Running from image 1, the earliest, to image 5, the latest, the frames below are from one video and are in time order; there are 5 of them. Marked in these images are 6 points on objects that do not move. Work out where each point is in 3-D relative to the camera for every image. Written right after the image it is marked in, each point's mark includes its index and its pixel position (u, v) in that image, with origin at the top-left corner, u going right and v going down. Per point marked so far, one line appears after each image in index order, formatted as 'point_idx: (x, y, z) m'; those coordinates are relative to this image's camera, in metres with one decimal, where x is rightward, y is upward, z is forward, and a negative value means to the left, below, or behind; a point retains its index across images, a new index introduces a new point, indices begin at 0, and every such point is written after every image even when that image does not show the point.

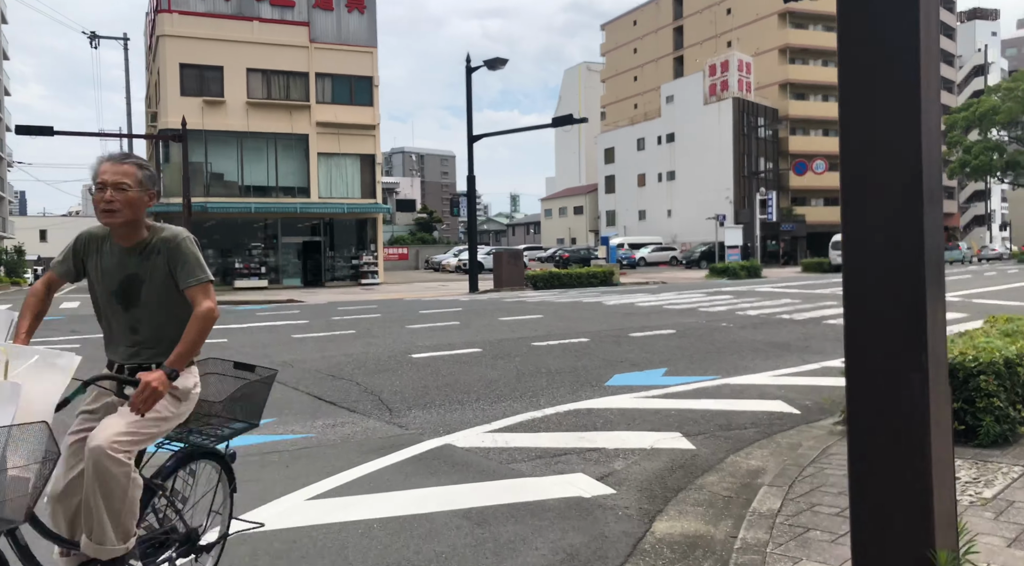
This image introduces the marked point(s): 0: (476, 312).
0: (-0.6, -0.6, +14.2) m
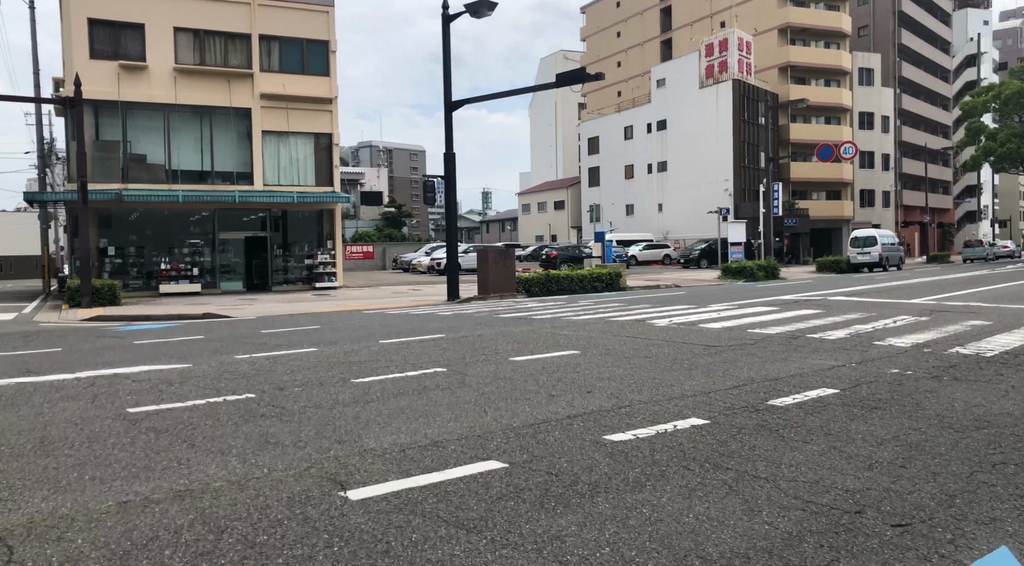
0: (-0.4, -0.7, +9.2) m
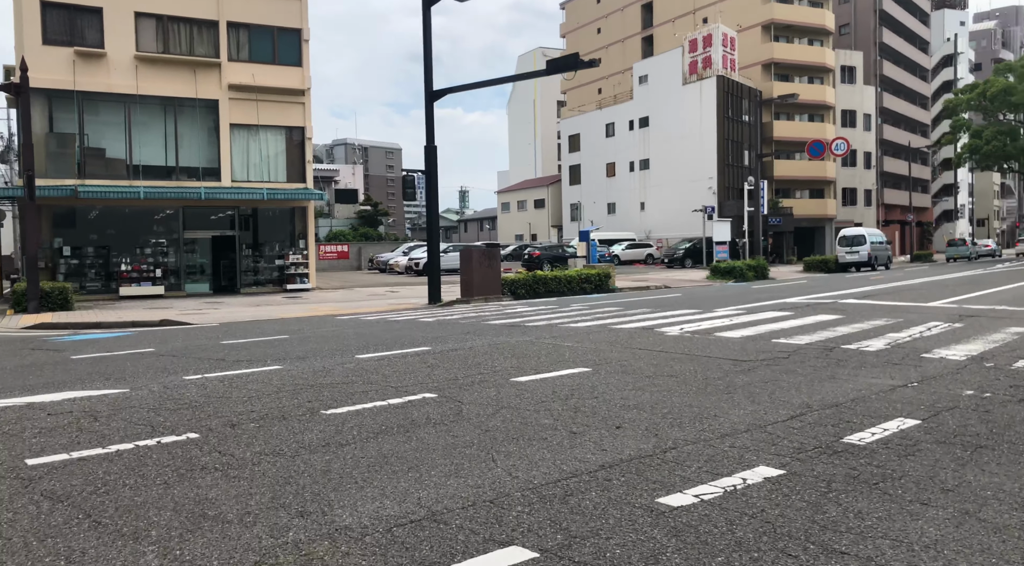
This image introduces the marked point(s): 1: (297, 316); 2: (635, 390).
0: (-0.5, -0.8, +8.0) m
1: (-4.7, -0.7, +16.5) m
2: (+1.0, -0.8, +6.0) m
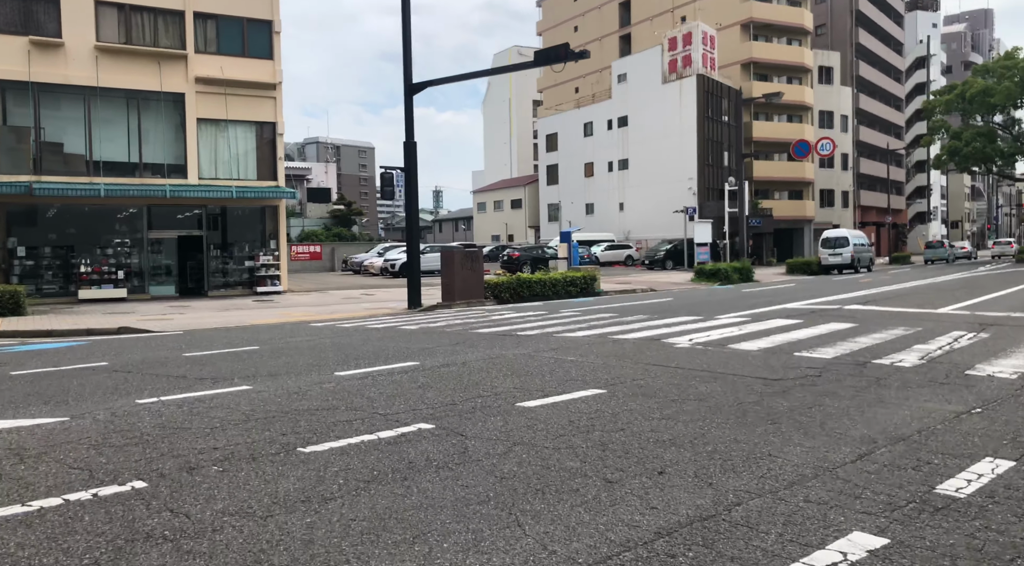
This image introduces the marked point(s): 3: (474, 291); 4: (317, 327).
0: (-0.5, -0.9, +7.1) m
1: (-5.0, -0.8, +15.5) m
2: (+1.1, -0.9, +5.2) m
3: (-0.9, -0.2, +19.0) m
4: (-3.5, -0.8, +13.7) m
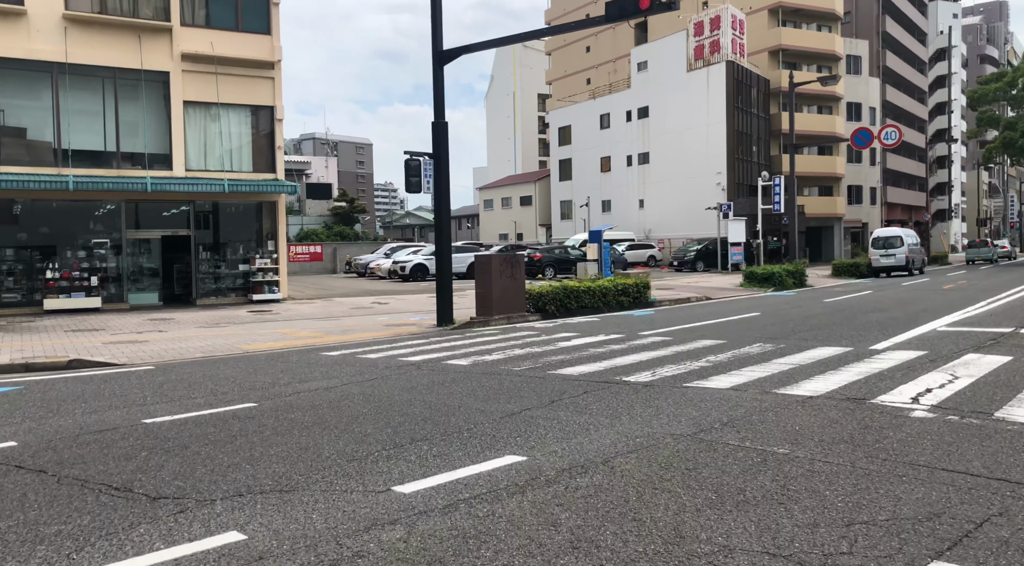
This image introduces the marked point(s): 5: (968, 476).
0: (+0.6, -1.1, +3.9) m
1: (-4.0, -1.0, +12.3) m
2: (+2.1, -1.2, +2.0) m
3: (0.0, -0.4, +15.8) m
4: (-2.5, -1.0, +10.5) m
5: (+2.5, -1.1, +4.2) m
